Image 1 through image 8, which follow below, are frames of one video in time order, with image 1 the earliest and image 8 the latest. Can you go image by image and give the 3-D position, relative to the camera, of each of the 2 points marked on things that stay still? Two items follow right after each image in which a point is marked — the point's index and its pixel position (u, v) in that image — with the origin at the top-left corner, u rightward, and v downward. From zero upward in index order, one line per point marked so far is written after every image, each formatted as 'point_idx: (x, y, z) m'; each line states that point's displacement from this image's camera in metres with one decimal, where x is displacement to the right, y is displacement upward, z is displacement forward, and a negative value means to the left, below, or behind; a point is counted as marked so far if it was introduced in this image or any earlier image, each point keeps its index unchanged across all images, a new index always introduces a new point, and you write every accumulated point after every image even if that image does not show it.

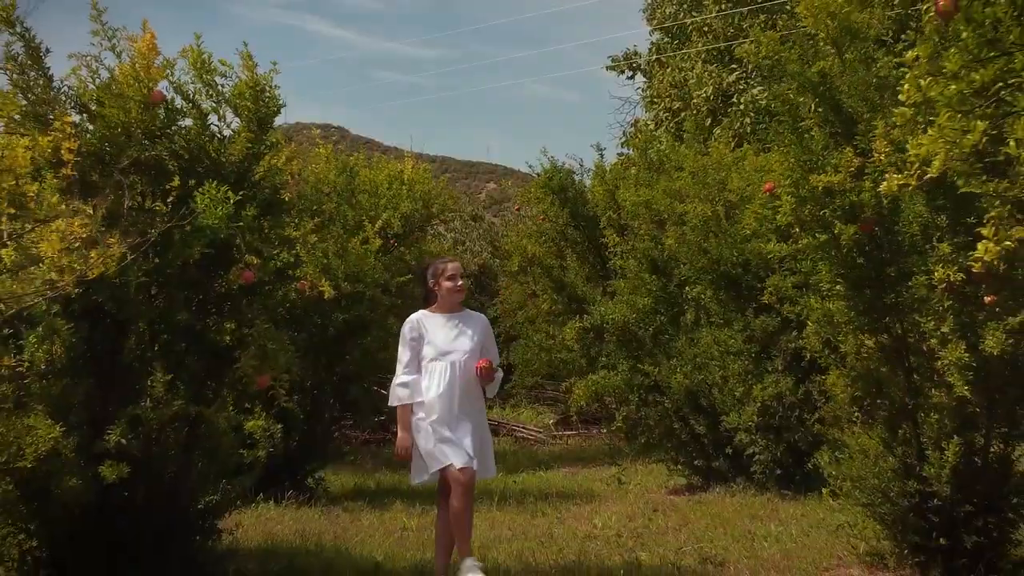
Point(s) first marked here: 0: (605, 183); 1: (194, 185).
0: (+0.7, +0.8, +11.0) m
1: (-1.1, +0.4, +5.2) m
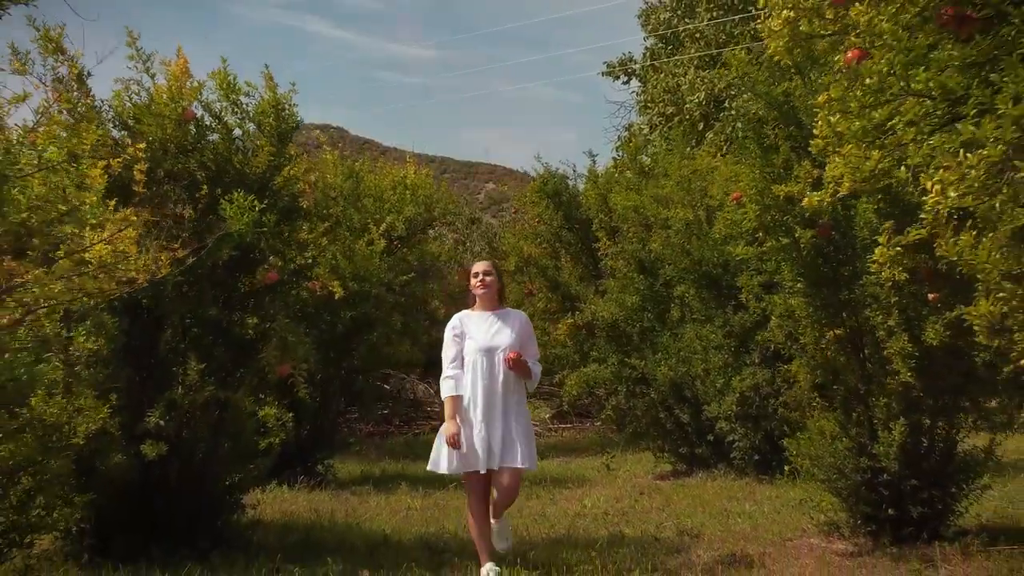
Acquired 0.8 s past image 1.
0: (+0.7, +0.8, +11.6) m
1: (-1.1, +0.4, +5.7) m
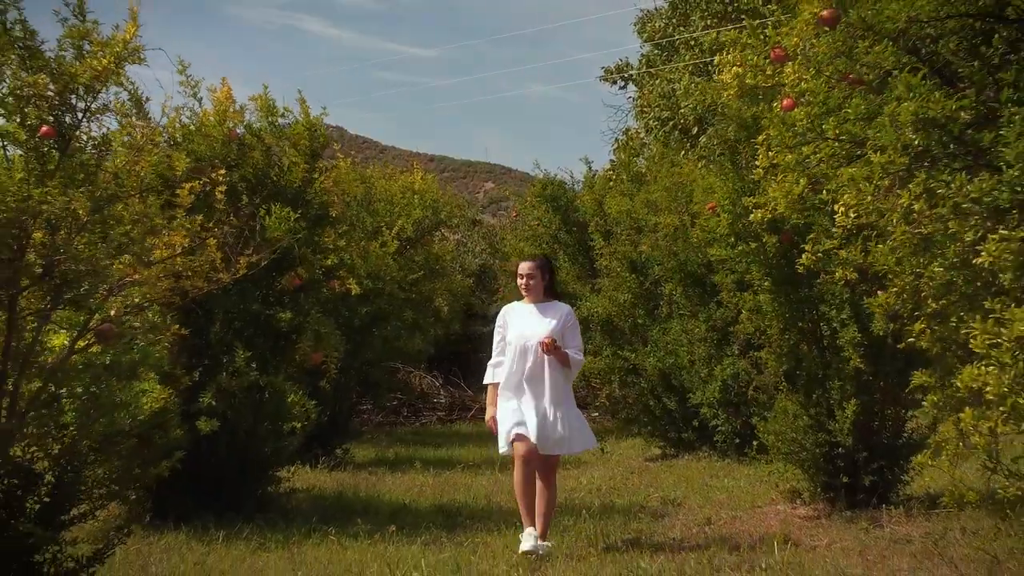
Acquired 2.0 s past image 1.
0: (+0.7, +0.8, +12.5) m
1: (-1.1, +0.4, +6.6) m
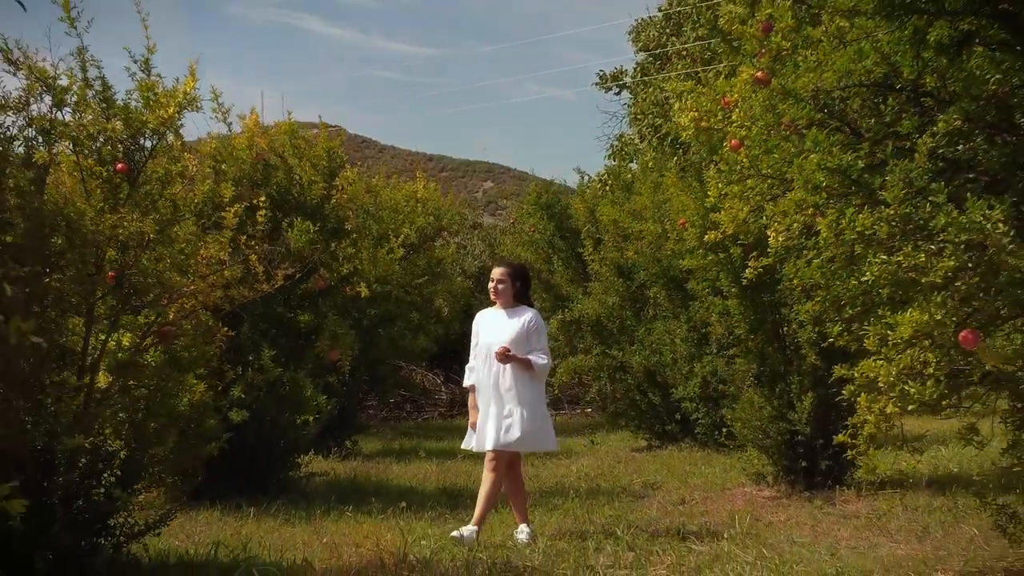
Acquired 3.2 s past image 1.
0: (+0.7, +0.8, +13.2) m
1: (-1.1, +0.3, +7.4) m
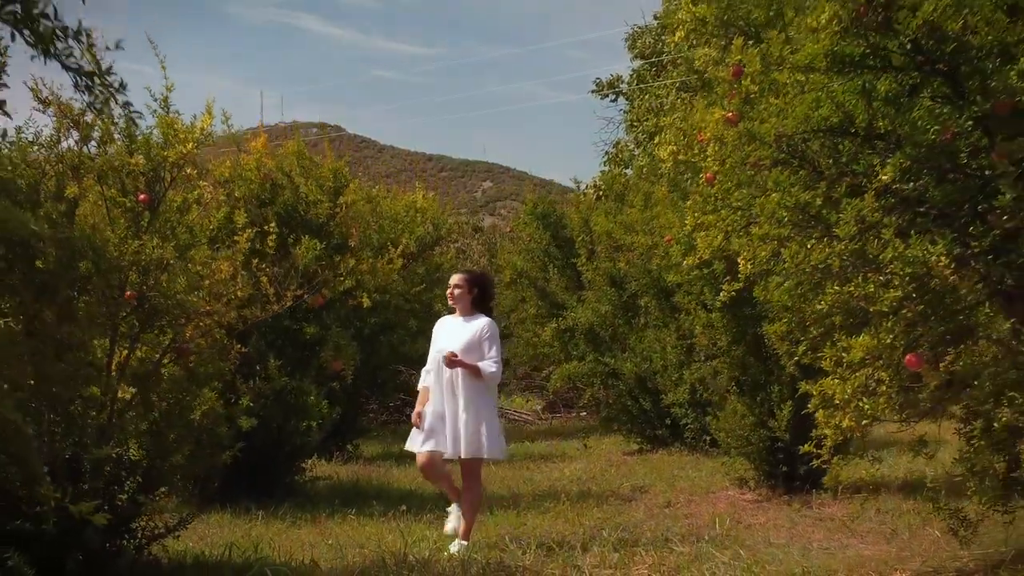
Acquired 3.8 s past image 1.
0: (+0.6, +0.7, +13.6) m
1: (-1.2, +0.3, +7.7) m
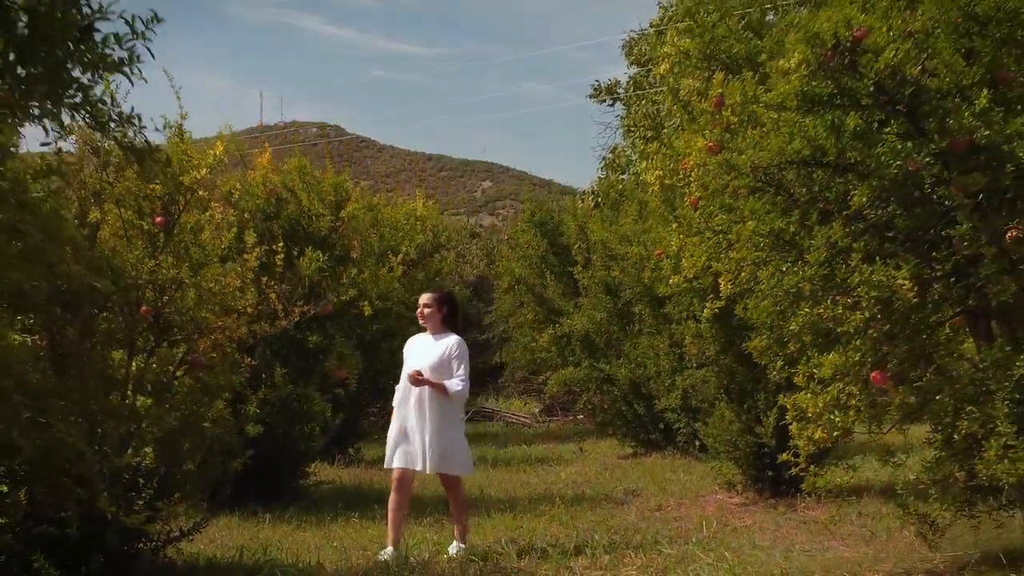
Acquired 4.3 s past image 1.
0: (+0.6, +0.7, +13.9) m
1: (-1.2, +0.2, +8.0) m
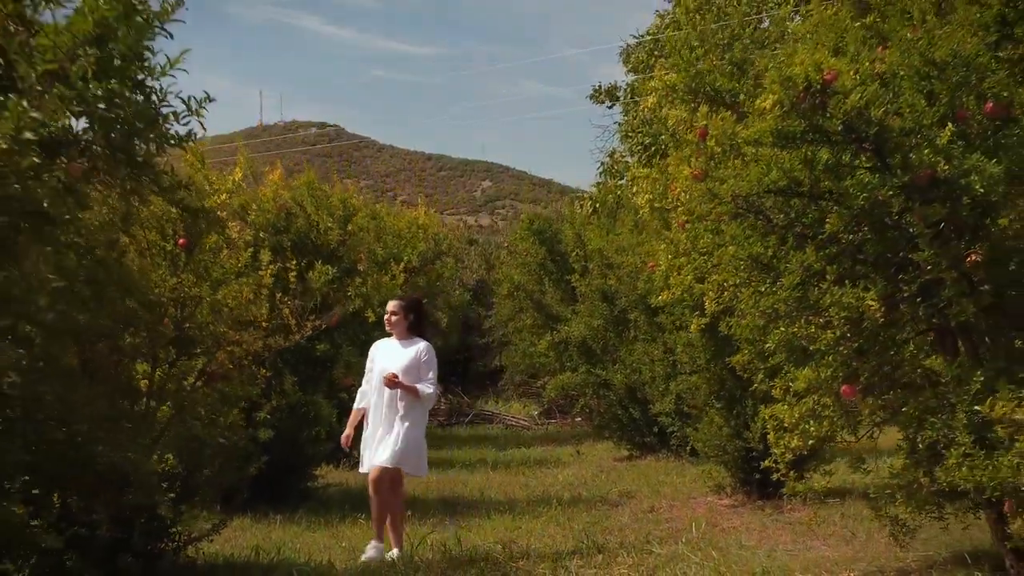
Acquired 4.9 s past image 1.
0: (+0.6, +0.6, +14.3) m
1: (-1.2, +0.1, +8.4) m
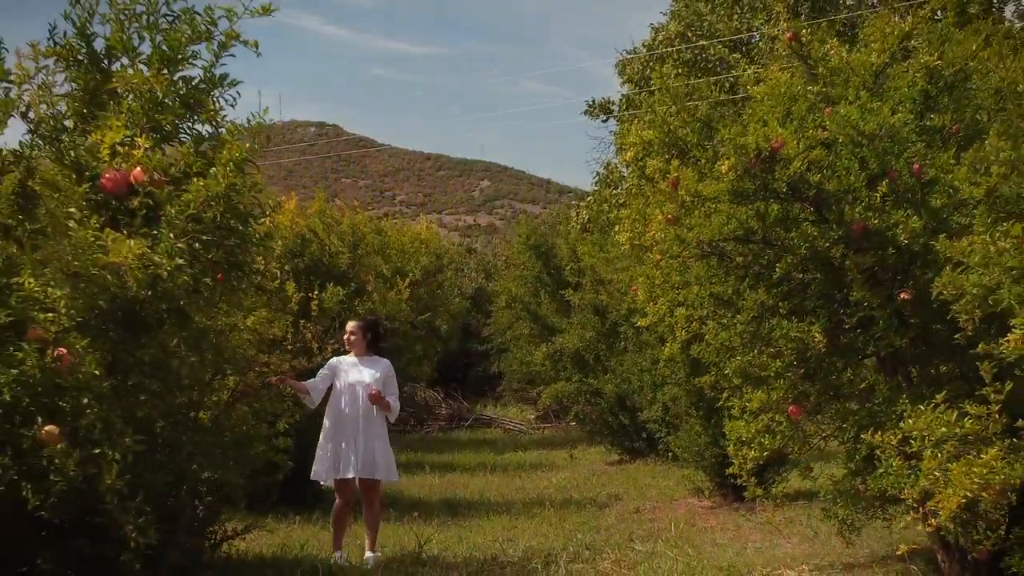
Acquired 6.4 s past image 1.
0: (+0.6, +0.5, +15.1) m
1: (-1.2, 0.0, +9.2) m
